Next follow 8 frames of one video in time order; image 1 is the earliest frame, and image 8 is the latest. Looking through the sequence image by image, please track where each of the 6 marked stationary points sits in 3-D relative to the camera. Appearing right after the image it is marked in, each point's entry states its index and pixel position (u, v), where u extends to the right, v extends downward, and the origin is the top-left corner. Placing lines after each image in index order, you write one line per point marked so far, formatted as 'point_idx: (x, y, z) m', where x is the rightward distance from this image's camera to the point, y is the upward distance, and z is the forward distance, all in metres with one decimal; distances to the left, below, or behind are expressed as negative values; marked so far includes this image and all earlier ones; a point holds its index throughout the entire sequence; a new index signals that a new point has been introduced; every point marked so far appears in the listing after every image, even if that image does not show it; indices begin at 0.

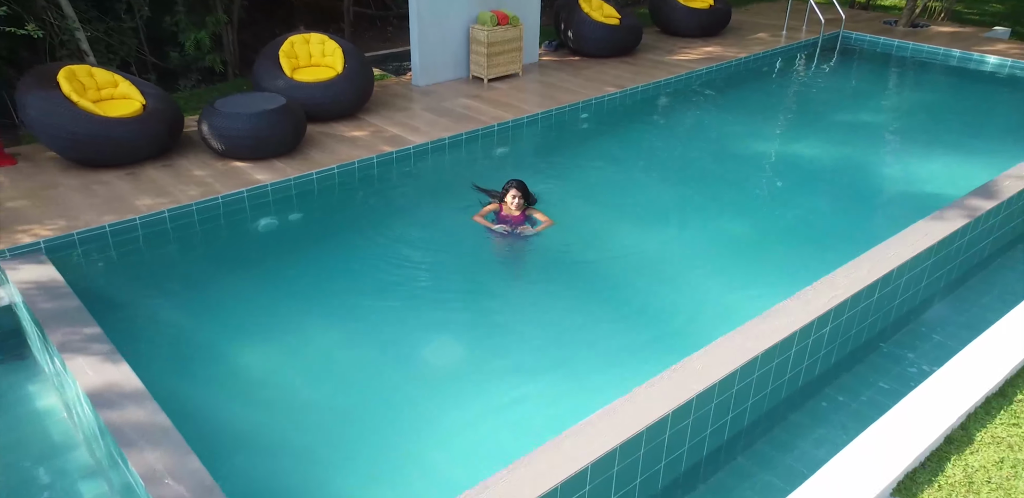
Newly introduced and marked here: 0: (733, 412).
0: (+0.9, -0.6, +2.7) m
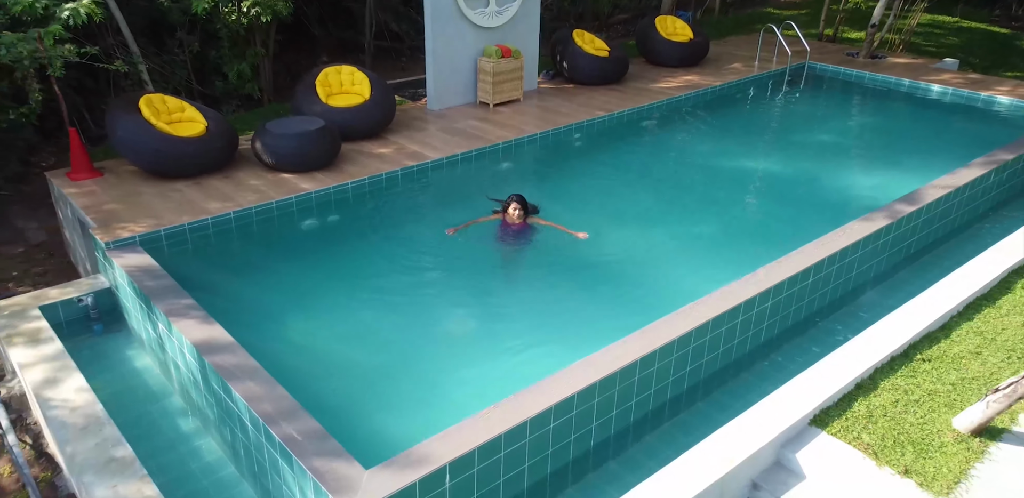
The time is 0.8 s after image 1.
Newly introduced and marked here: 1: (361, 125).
0: (+0.9, -0.6, +3.4) m
1: (-1.2, +1.0, +5.4) m
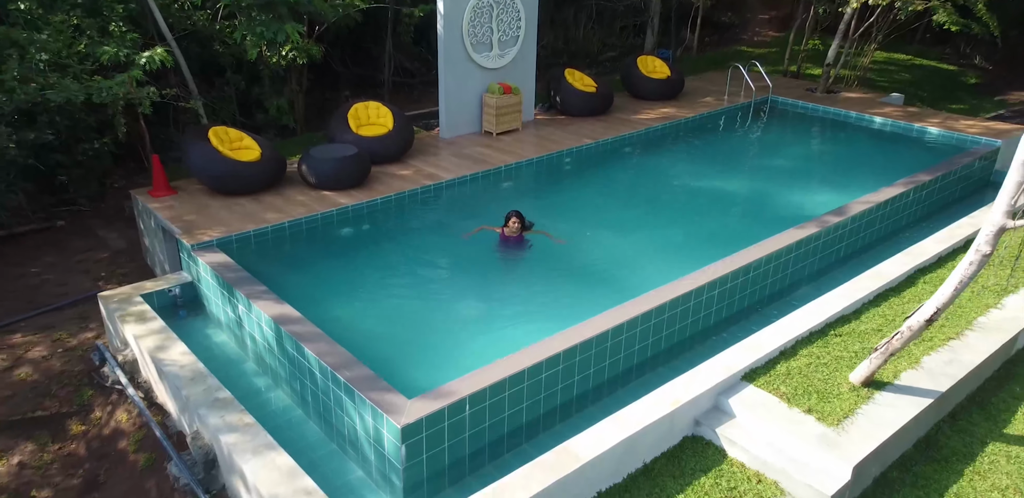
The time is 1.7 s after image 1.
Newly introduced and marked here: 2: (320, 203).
0: (+0.9, -0.6, +4.4) m
1: (-1.2, +1.0, +6.5) m
2: (-1.6, +0.4, +5.7) m
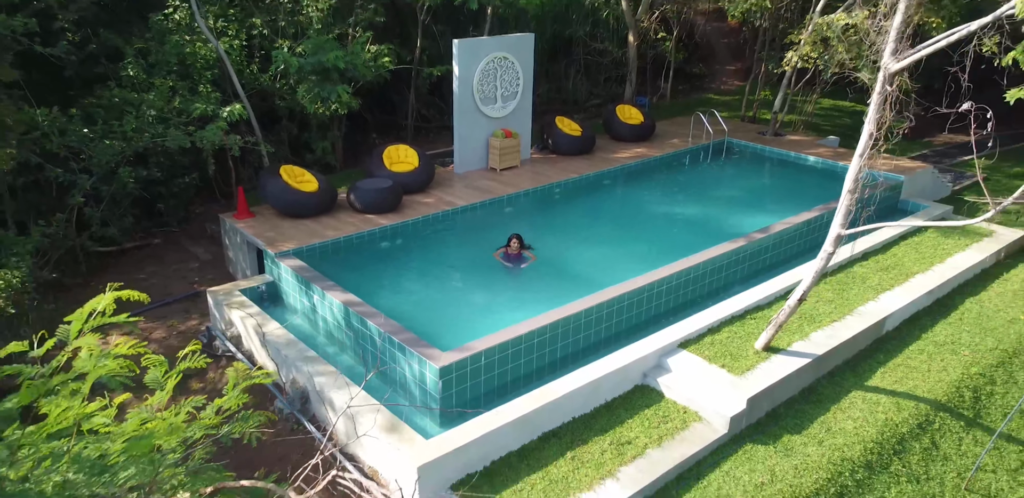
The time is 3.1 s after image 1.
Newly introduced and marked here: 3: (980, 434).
0: (+1.0, -0.6, +6.0) m
1: (-1.2, +0.8, +8.2) m
2: (-1.6, +0.3, +7.4) m
3: (+3.8, -1.5, +5.4) m
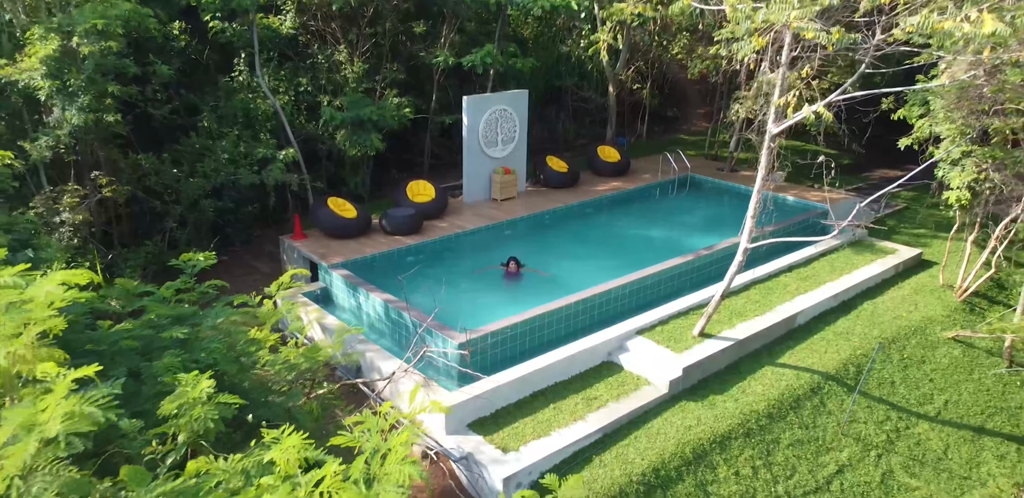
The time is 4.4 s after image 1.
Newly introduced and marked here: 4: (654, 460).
0: (+0.9, -0.8, +8.0) m
1: (-1.3, +0.6, +10.1) m
2: (-1.7, +0.1, +9.3) m
3: (+3.8, -1.6, +7.3) m
4: (+1.3, -2.0, +6.1) m
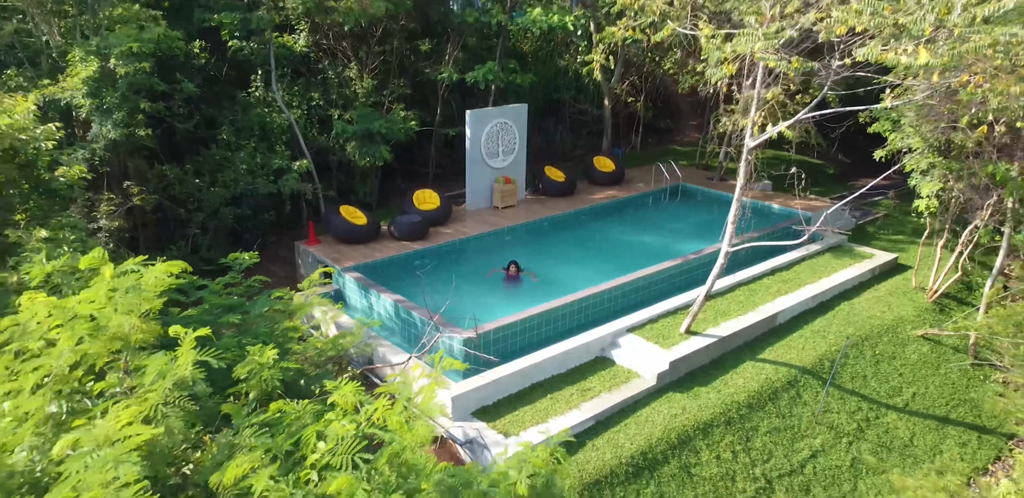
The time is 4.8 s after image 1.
0: (+0.9, -0.8, +8.6) m
1: (-1.3, +0.5, +10.8) m
2: (-1.6, 0.0, +9.9) m
3: (+3.8, -1.7, +7.9) m
4: (+1.3, -2.0, +6.7) m
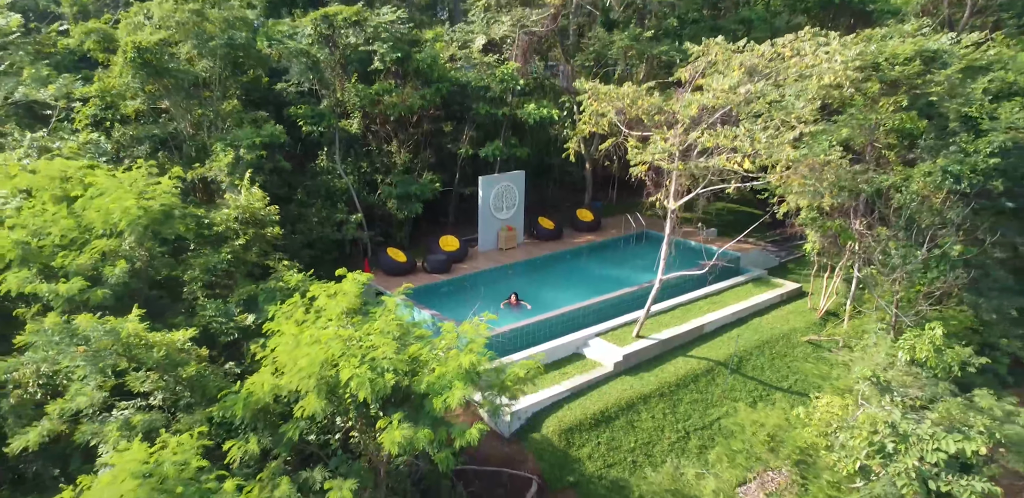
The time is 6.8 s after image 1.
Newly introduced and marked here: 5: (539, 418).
0: (+1.0, -1.4, +12.0) m
1: (-1.2, -0.2, +14.3) m
2: (-1.6, -0.6, +13.4) m
3: (+3.8, -2.2, +11.3) m
4: (+1.3, -2.4, +10.1) m
5: (+0.4, -2.5, +9.8) m
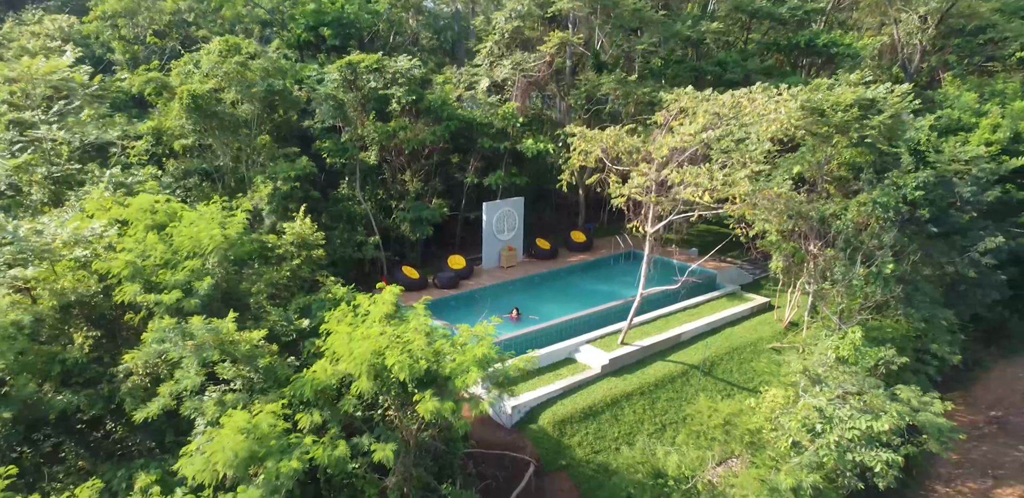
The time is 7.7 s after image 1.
0: (+1.0, -1.7, +13.7) m
1: (-1.2, -0.6, +16.0) m
2: (-1.6, -1.0, +15.1) m
3: (+3.9, -2.5, +13.0) m
4: (+1.4, -2.7, +11.7) m
5: (+0.4, -2.8, +11.5) m
